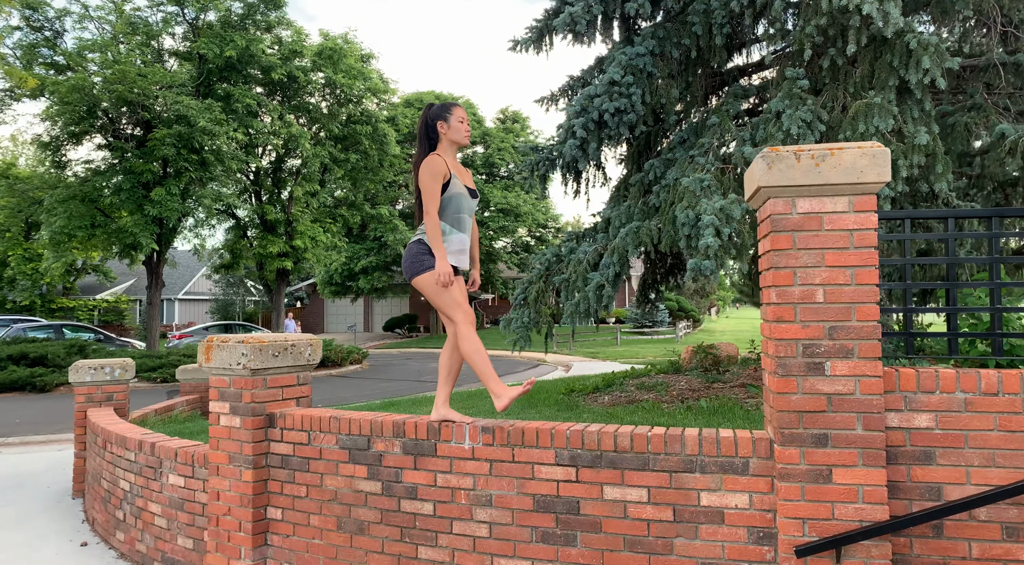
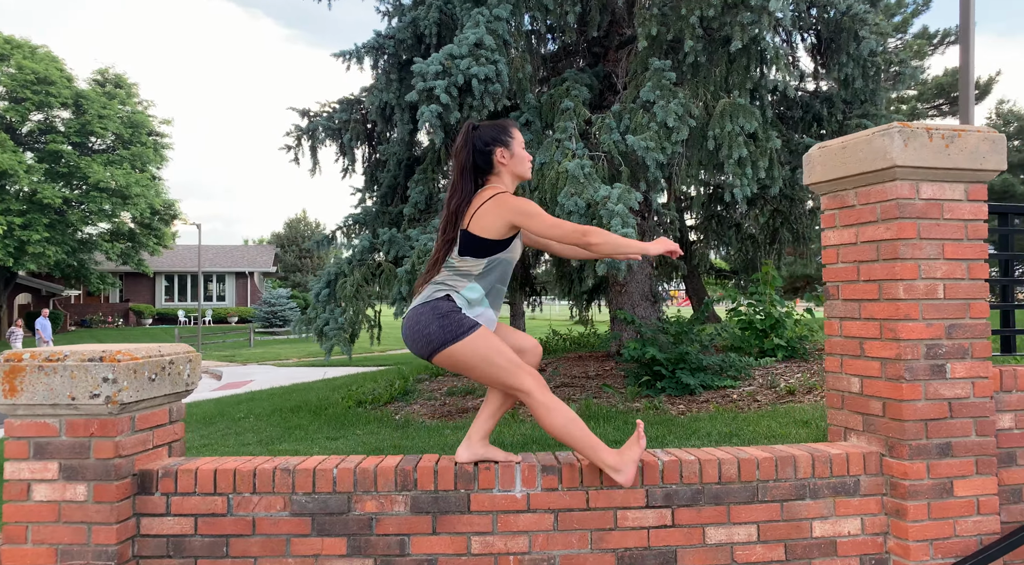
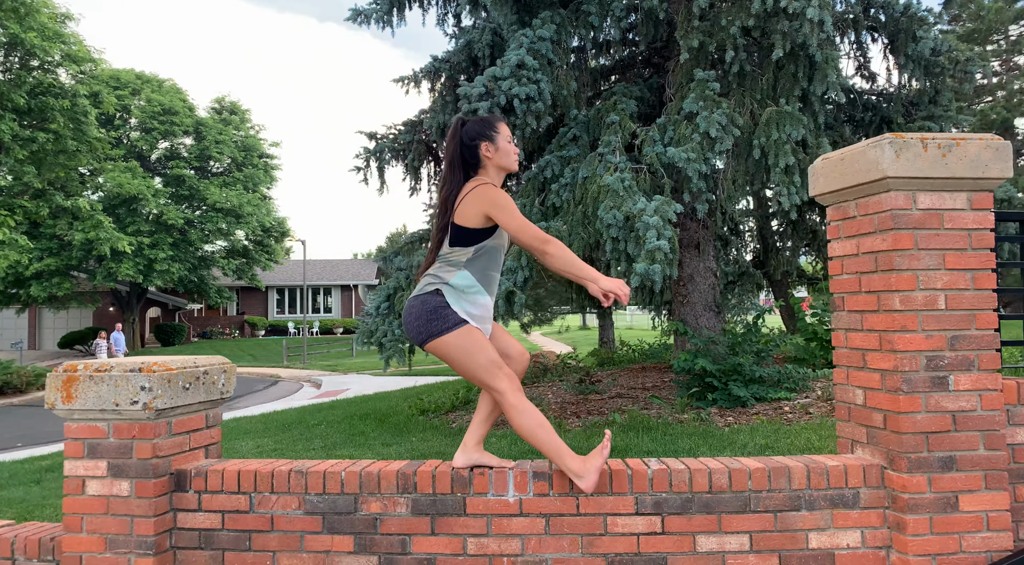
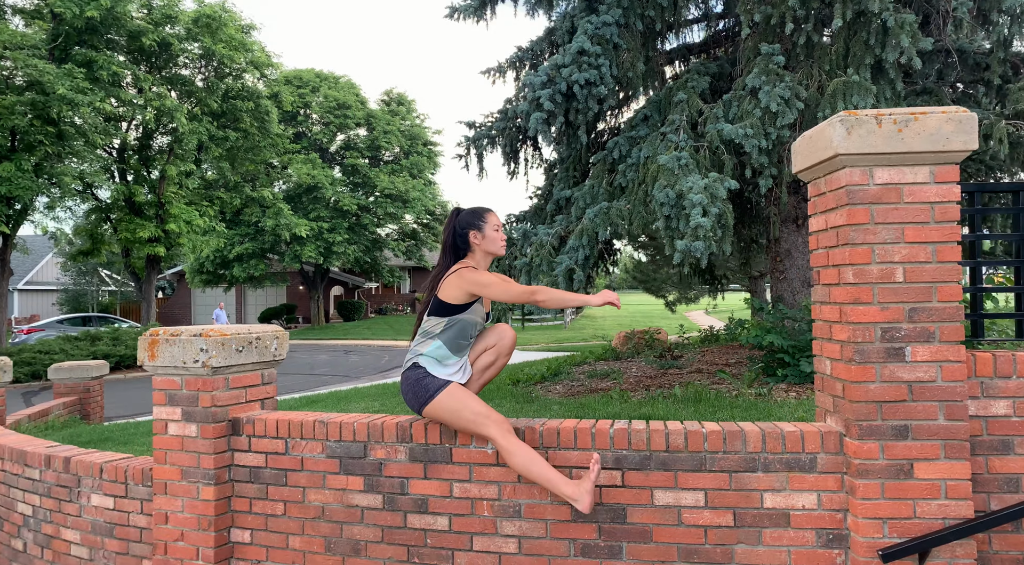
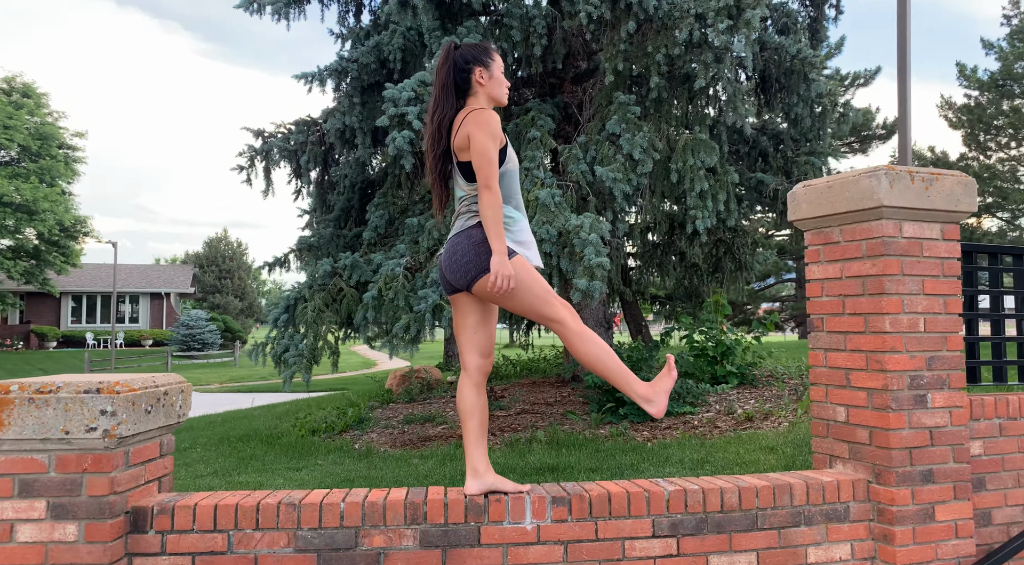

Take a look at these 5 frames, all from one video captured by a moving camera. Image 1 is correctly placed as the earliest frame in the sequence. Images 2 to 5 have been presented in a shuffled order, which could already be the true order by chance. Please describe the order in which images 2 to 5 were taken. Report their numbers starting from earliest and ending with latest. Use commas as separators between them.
4, 3, 2, 5
